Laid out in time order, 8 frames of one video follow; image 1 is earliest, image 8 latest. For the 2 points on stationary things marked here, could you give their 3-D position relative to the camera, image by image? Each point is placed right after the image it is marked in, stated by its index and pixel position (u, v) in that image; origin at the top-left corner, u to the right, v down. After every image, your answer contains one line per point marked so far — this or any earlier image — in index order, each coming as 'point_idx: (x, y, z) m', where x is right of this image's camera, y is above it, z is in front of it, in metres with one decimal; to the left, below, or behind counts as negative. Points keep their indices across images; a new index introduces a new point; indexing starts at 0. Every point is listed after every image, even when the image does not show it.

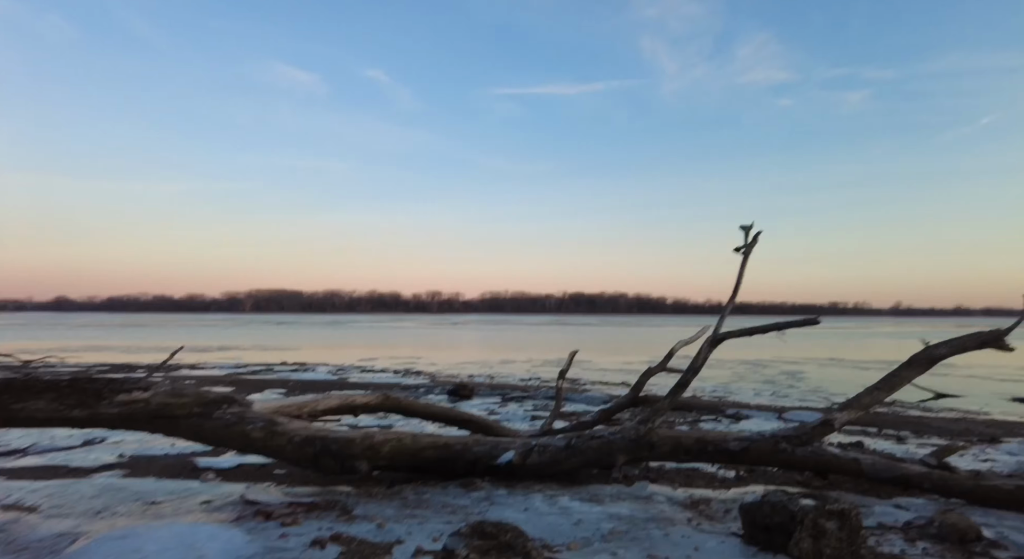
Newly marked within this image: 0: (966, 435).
0: (+9.0, -3.1, +11.4) m
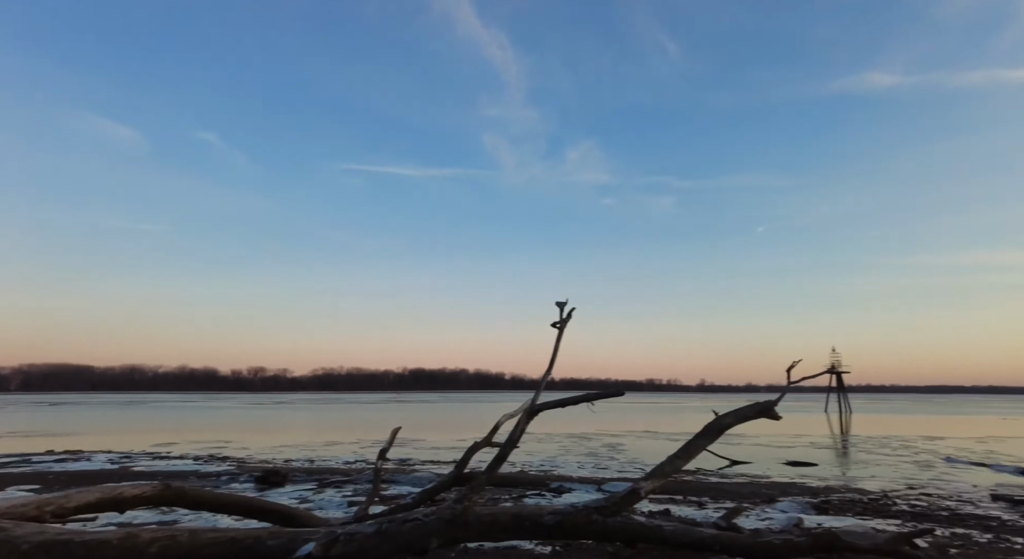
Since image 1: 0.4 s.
0: (+5.3, -4.9, +12.8) m
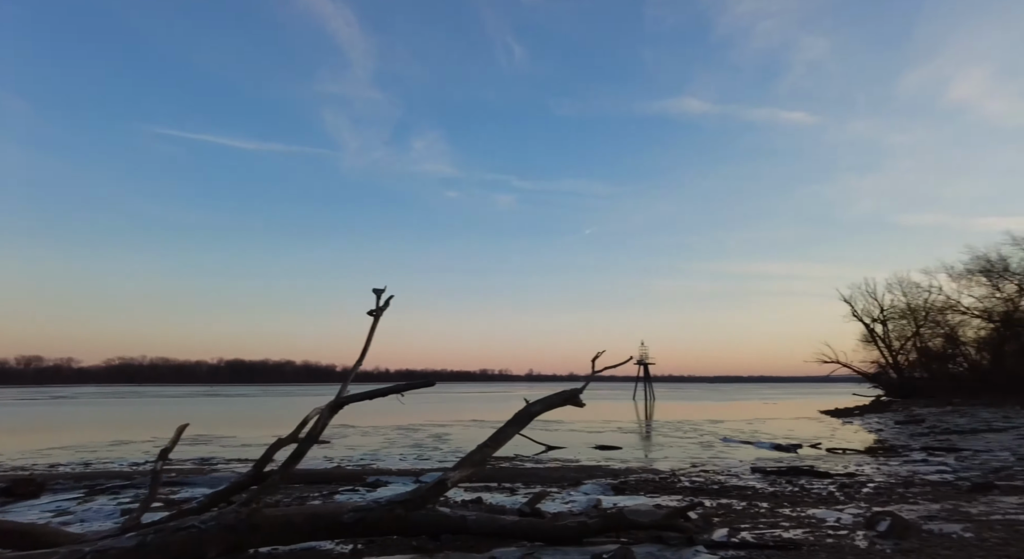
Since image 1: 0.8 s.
0: (+1.2, -4.8, +13.6) m
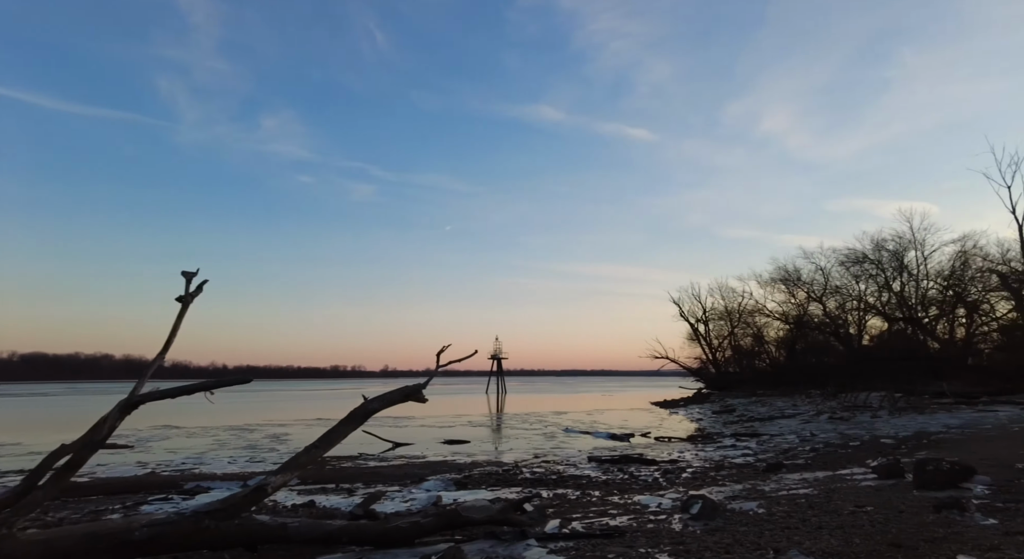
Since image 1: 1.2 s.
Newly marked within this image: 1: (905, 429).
0: (-2.5, -4.6, +13.2) m
1: (+13.5, -5.2, +19.7) m
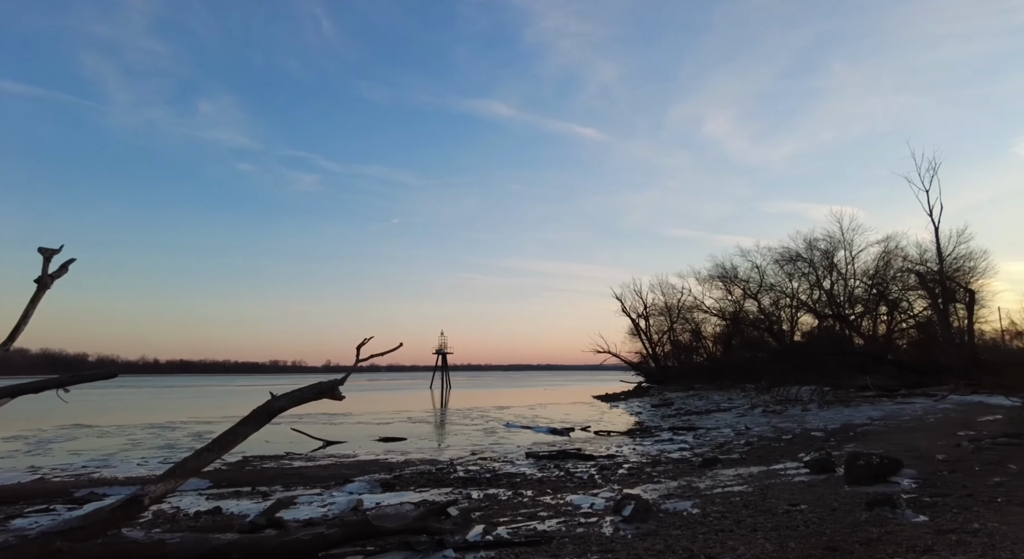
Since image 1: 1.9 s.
0: (-4.0, -4.3, +12.4) m
1: (+11.4, -5.1, +20.3) m
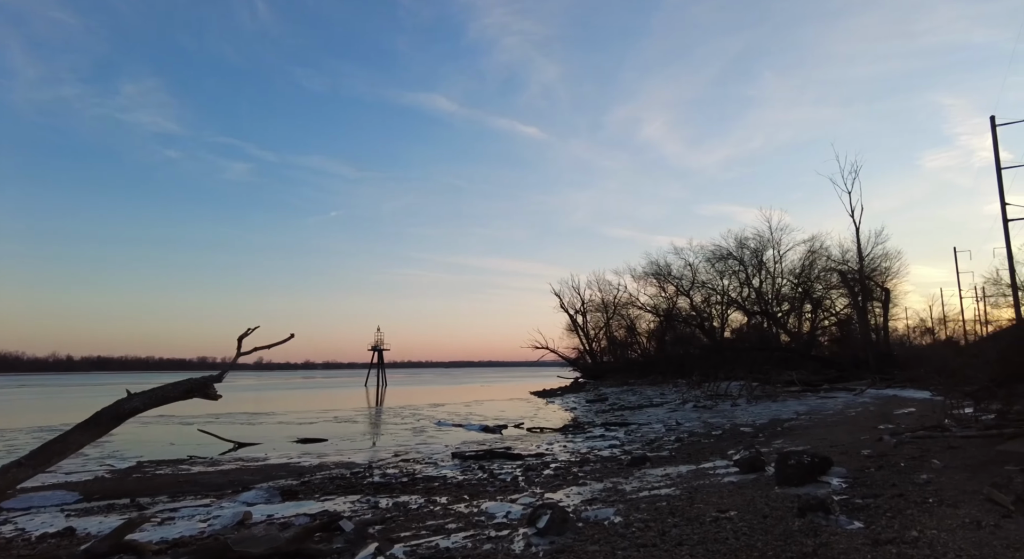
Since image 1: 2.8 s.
0: (-5.6, -4.0, +11.1) m
1: (+8.9, -4.9, +20.5) m
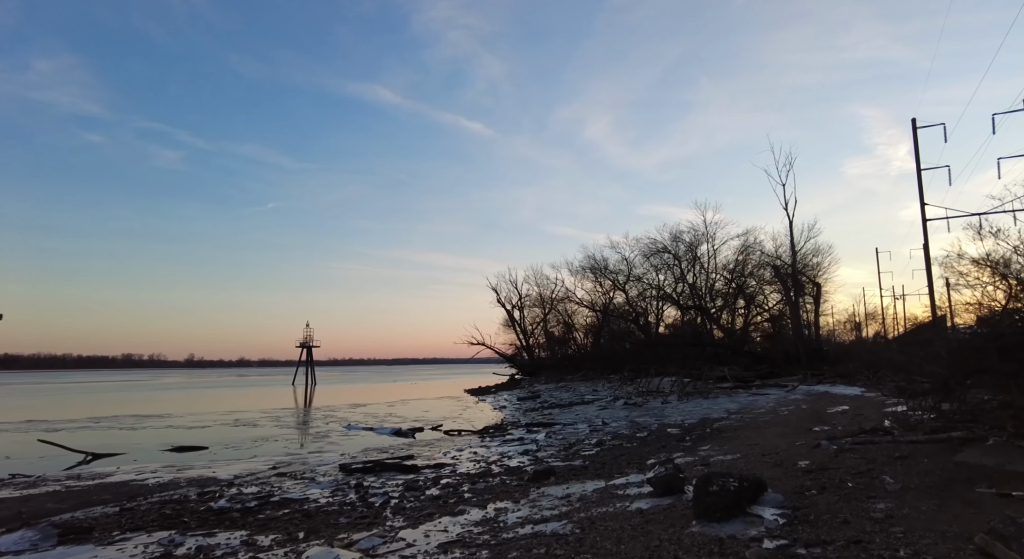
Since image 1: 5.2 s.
0: (-7.5, -3.6, +8.4) m
1: (+6.0, -4.6, +19.2) m
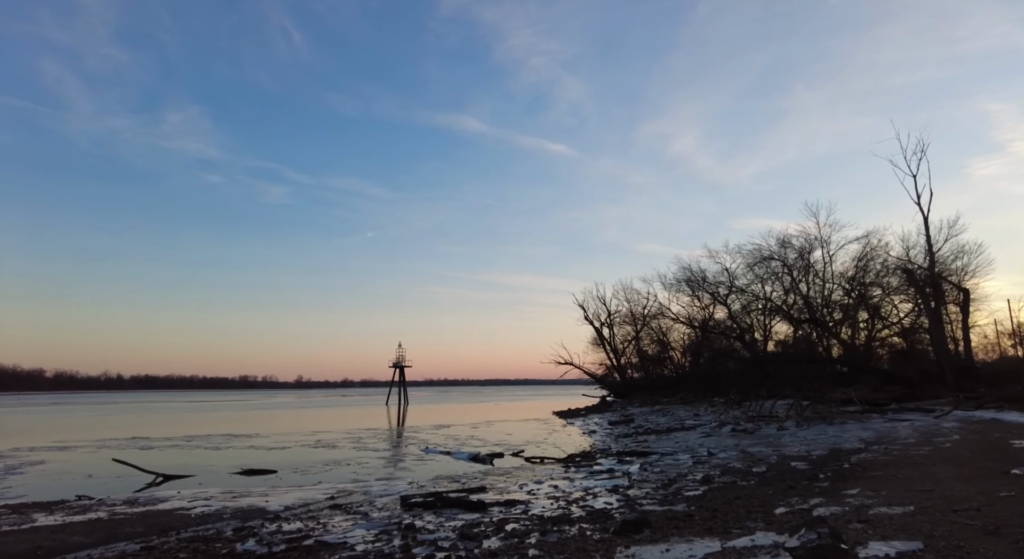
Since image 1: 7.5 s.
0: (-6.6, -3.7, +7.4) m
1: (+8.5, -4.6, +16.0) m
